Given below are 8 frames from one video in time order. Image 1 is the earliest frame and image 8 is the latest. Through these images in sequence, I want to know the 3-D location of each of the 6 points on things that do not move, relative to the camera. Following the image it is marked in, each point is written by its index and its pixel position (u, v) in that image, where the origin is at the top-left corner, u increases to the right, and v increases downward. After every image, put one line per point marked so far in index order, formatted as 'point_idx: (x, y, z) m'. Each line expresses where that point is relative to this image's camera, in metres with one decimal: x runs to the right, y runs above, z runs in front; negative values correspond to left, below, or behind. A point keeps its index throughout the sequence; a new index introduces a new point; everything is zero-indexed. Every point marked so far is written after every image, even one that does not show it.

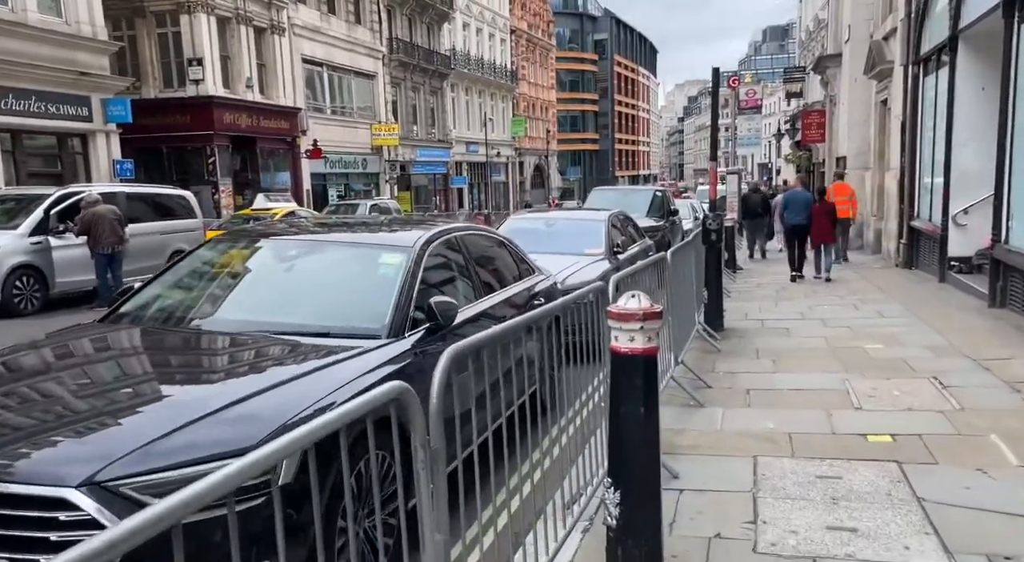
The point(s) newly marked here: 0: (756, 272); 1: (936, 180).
0: (+4.6, +0.2, +16.8) m
1: (+6.0, +1.4, +12.6) m
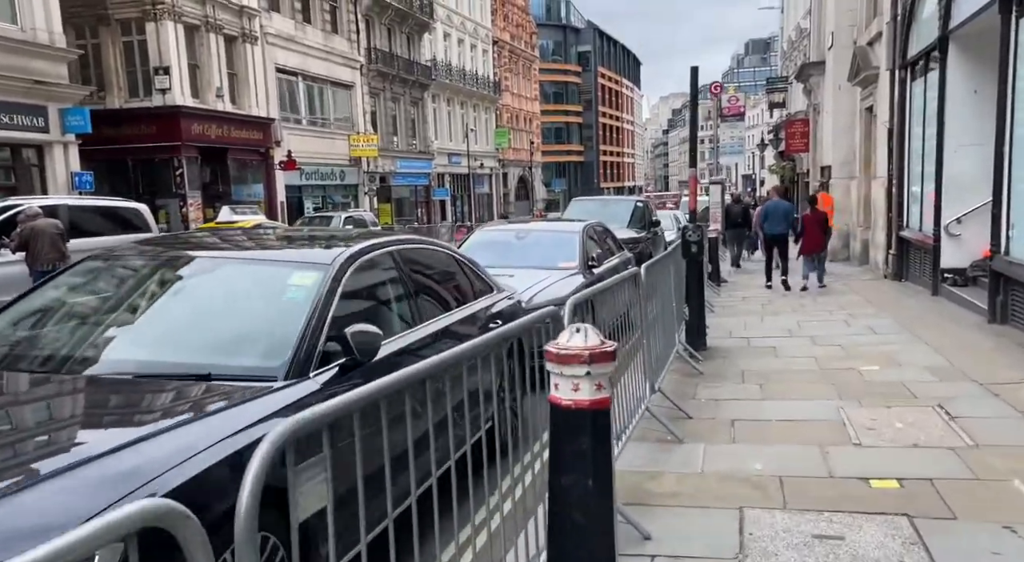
0: (+4.1, -0.1, +16.2) m
1: (+5.6, +1.3, +12.1) m
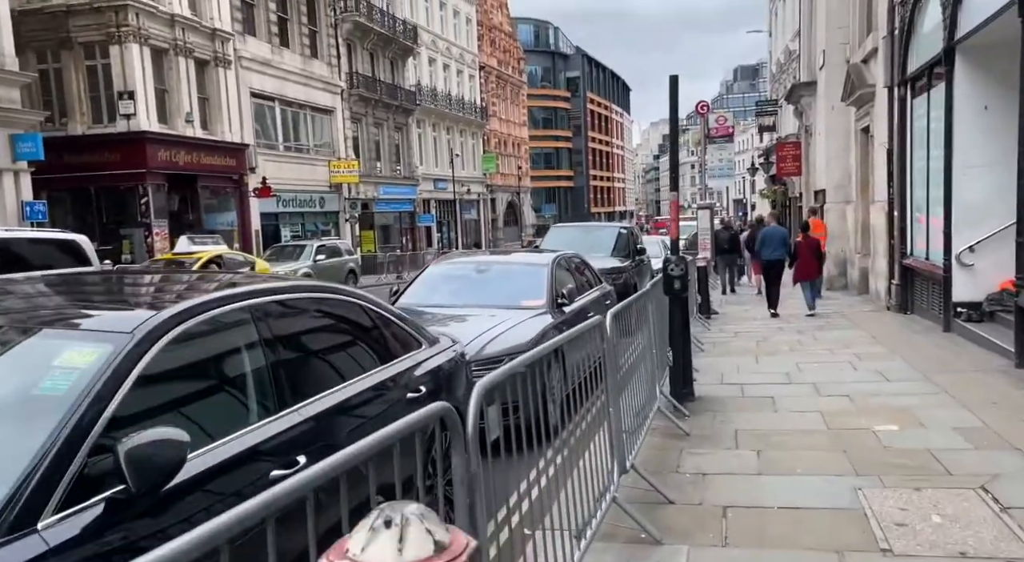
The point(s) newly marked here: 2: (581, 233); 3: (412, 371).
0: (+3.7, -0.6, +15.1) m
1: (+5.2, +0.8, +11.0) m
2: (+1.2, +0.8, +15.7) m
3: (-0.5, -0.5, +4.5) m
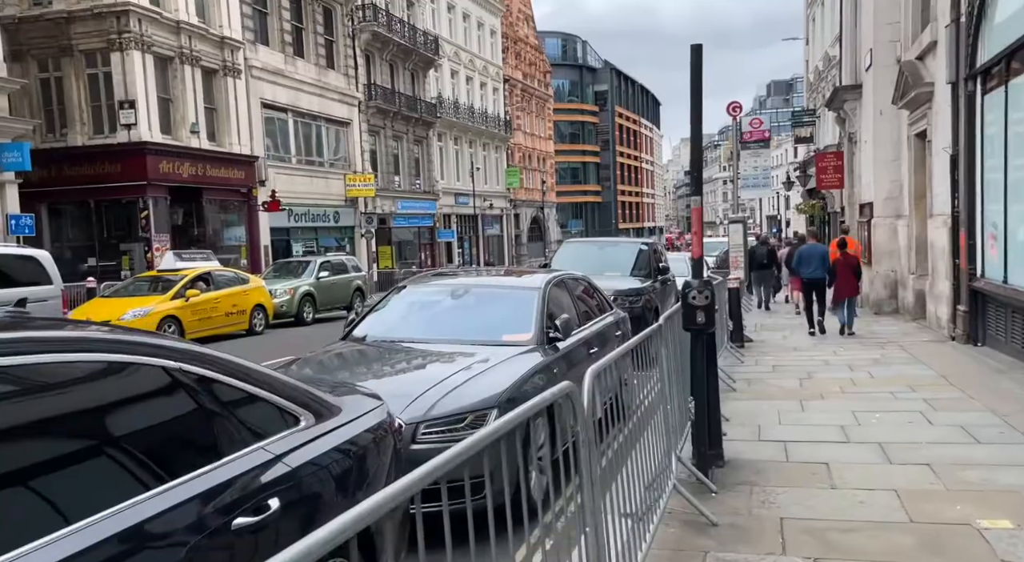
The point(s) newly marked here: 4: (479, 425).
0: (+3.9, -1.0, +13.4) m
1: (+5.2, +0.6, +9.3) m
2: (+1.3, +0.5, +14.1) m
3: (-0.8, -0.6, +3.0) m
4: (-0.2, -0.8, +4.9) m
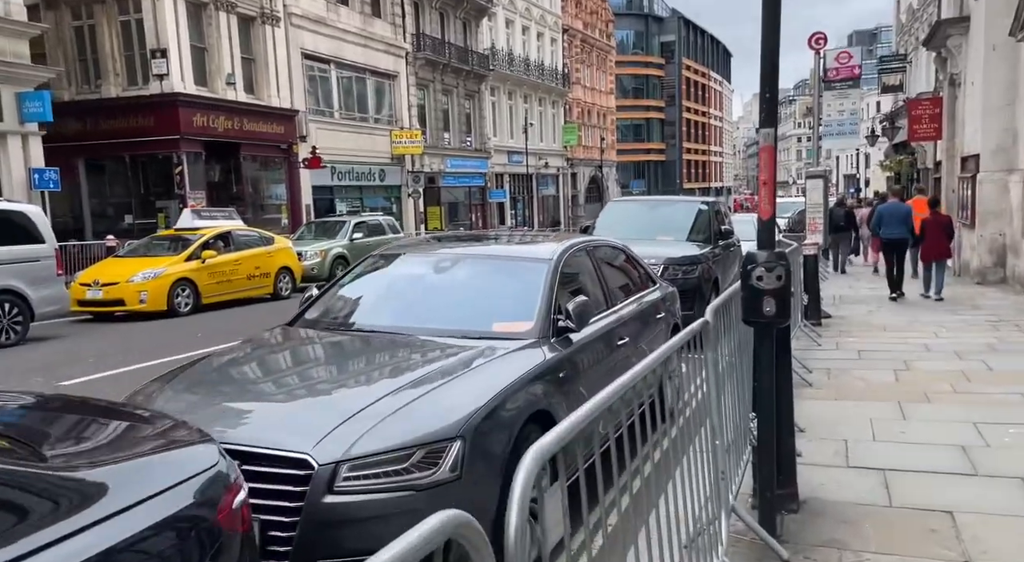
0: (+4.4, -0.5, +11.5) m
1: (+5.4, +0.8, +7.3) m
2: (+1.9, +1.0, +12.3) m
3: (-1.0, -0.6, +1.5) m
4: (-0.3, -0.7, +3.4) m
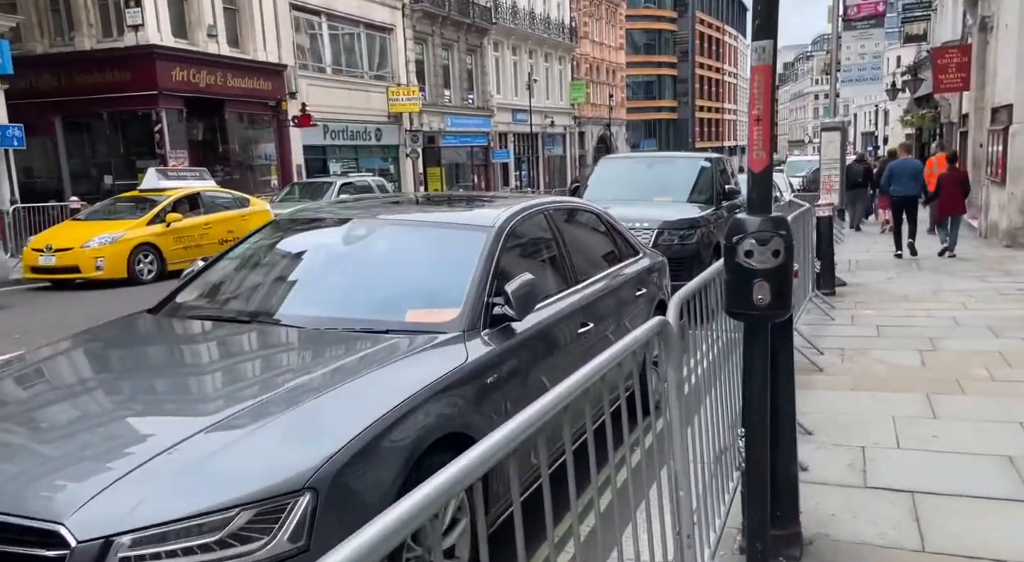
0: (+4.1, -0.1, +10.4) m
1: (+5.1, +1.0, +6.1) m
2: (+1.7, +1.4, +11.2) m
3: (-1.4, -0.6, +0.4) m
4: (-0.7, -0.7, +2.3) m
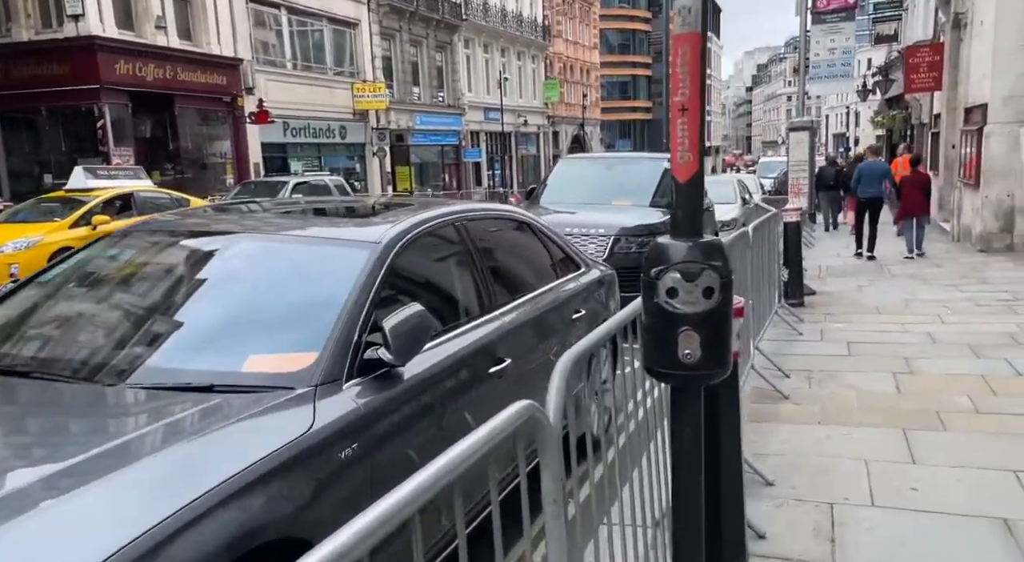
0: (+3.5, -0.2, +9.7) m
1: (+4.7, +0.9, +5.4) m
2: (+1.1, +1.3, +10.5) m
3: (-1.7, -0.7, -0.4) m
4: (-1.0, -0.8, +1.5) m
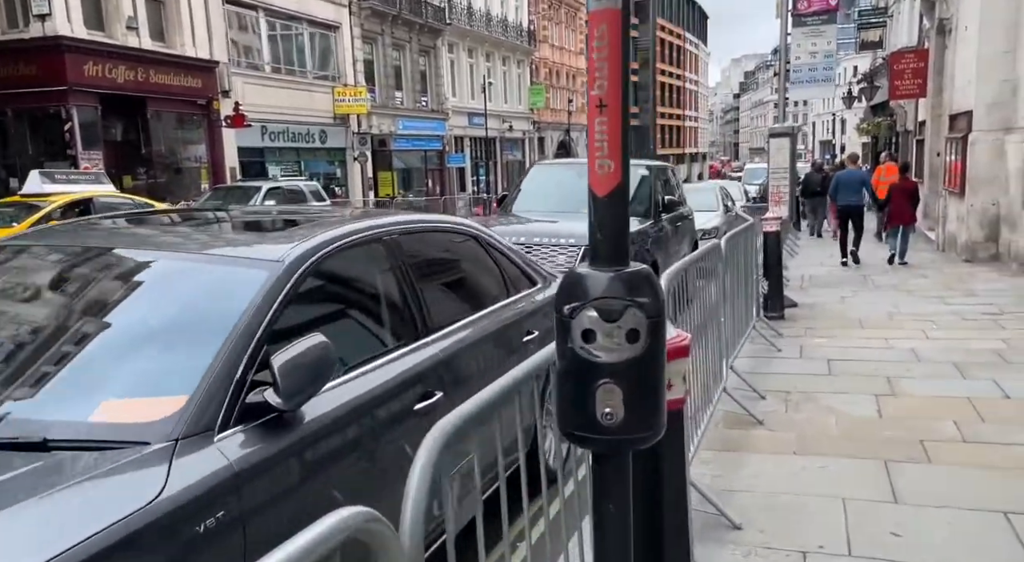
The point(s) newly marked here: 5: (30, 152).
0: (+3.2, -0.3, +9.4) m
1: (+4.4, +0.8, +5.1) m
2: (+0.8, +1.2, +10.1) m
3: (-1.9, -0.8, -0.8) m
4: (-1.2, -0.8, +1.1) m
5: (-10.8, +2.9, +19.9) m
